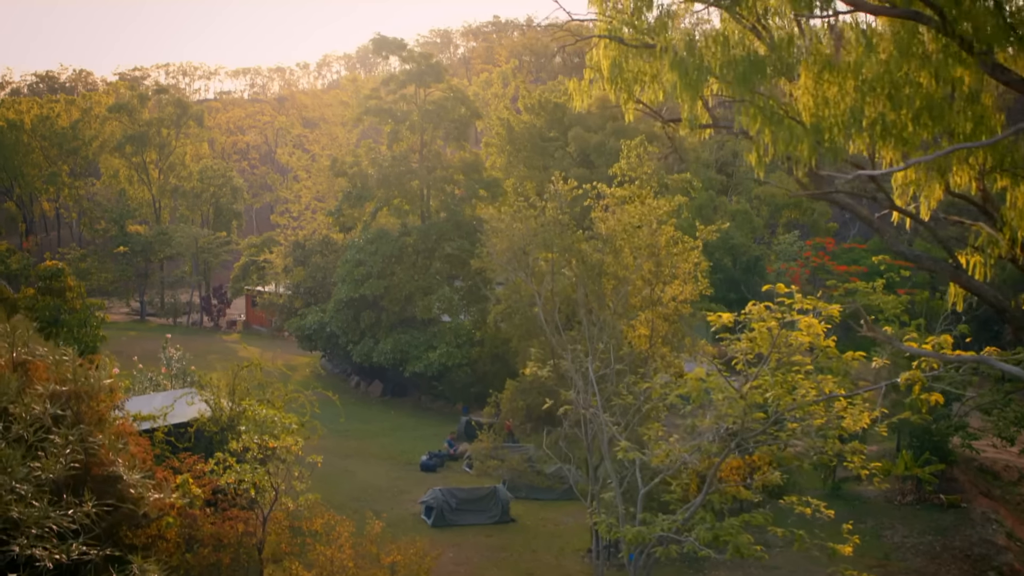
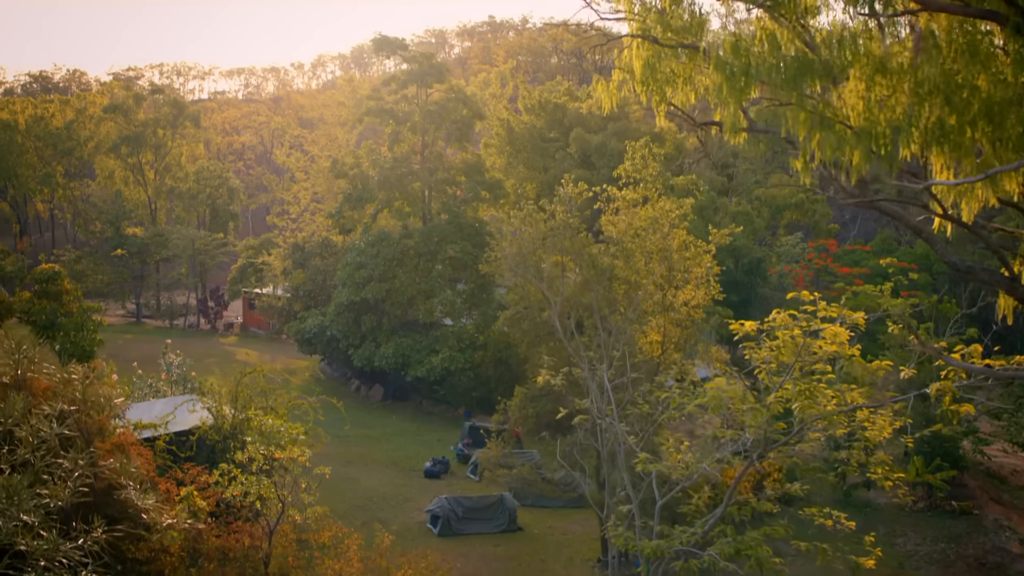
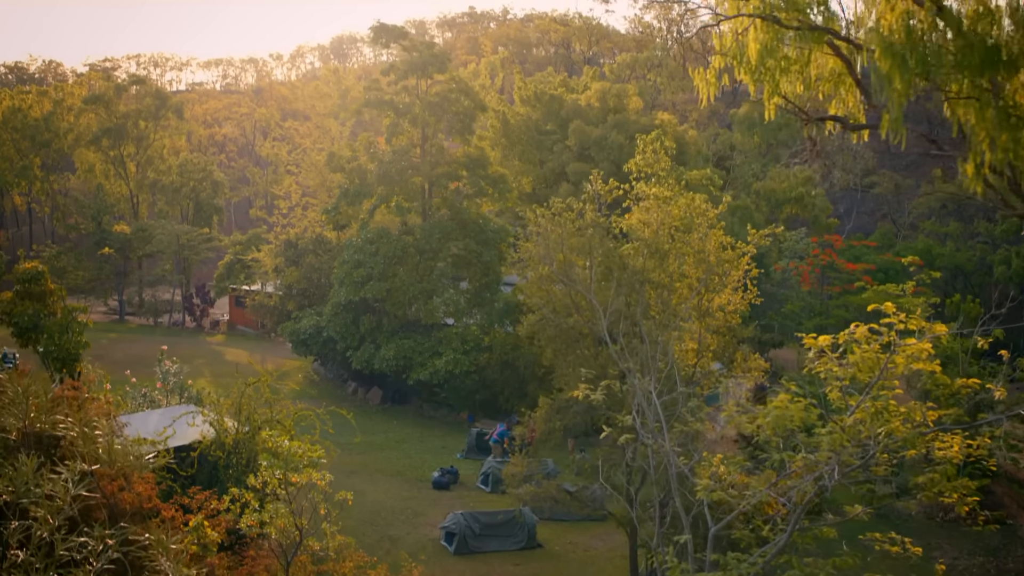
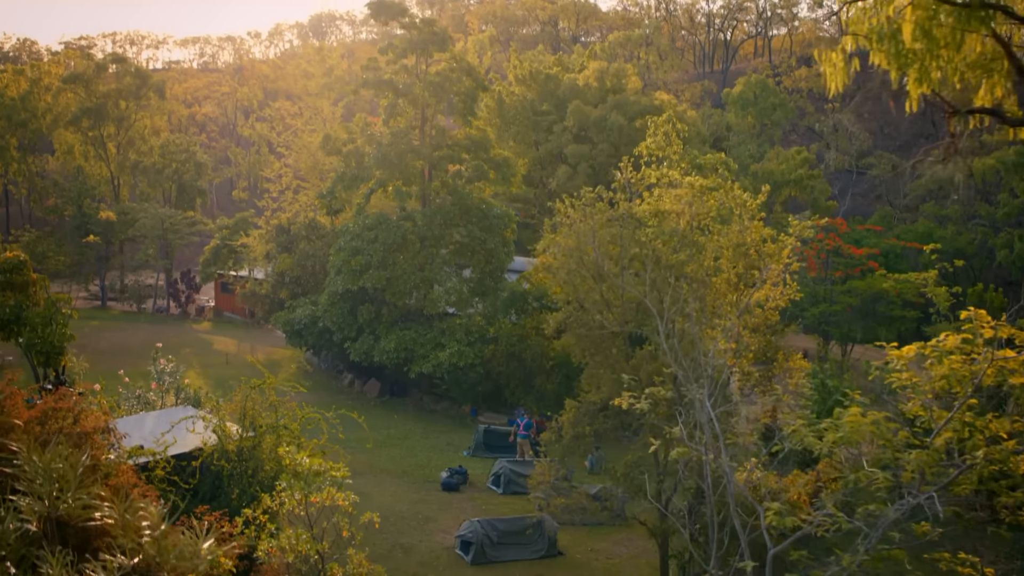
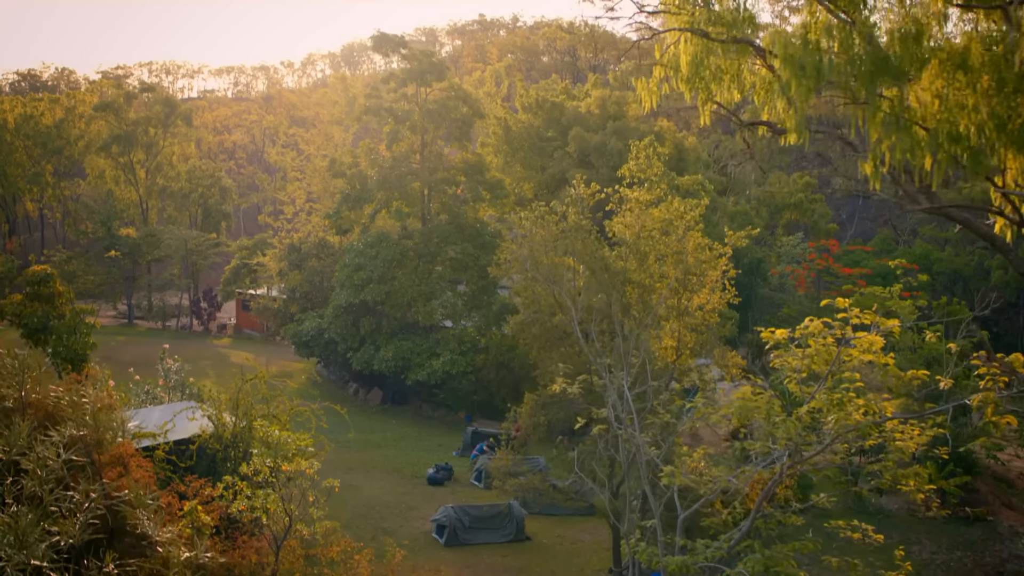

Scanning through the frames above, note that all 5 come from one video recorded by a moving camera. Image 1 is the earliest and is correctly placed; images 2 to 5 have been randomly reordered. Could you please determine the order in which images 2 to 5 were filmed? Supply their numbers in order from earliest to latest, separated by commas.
2, 5, 3, 4
